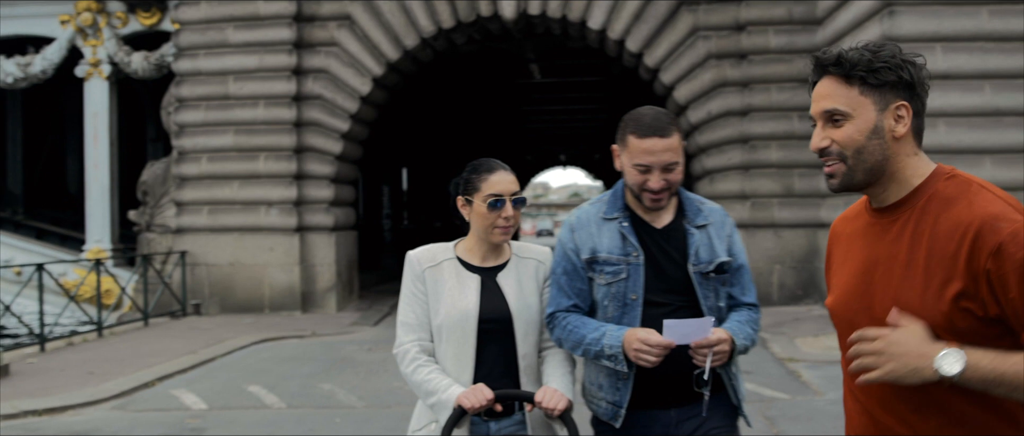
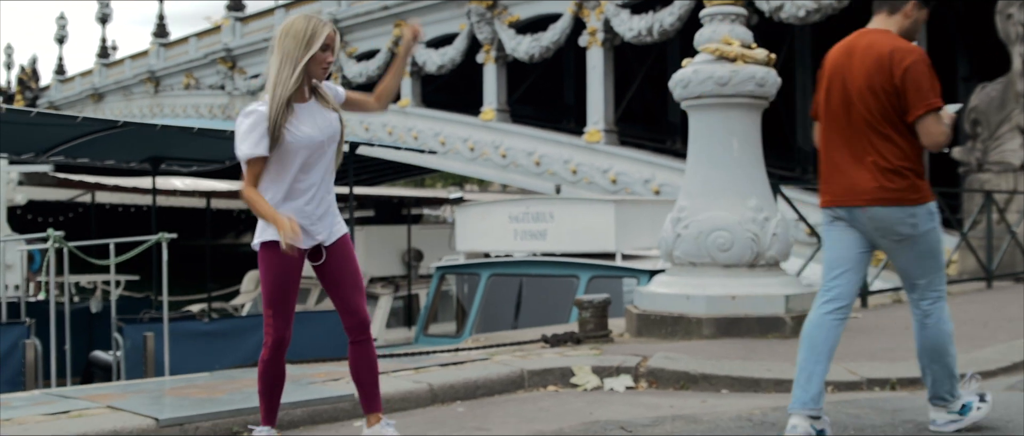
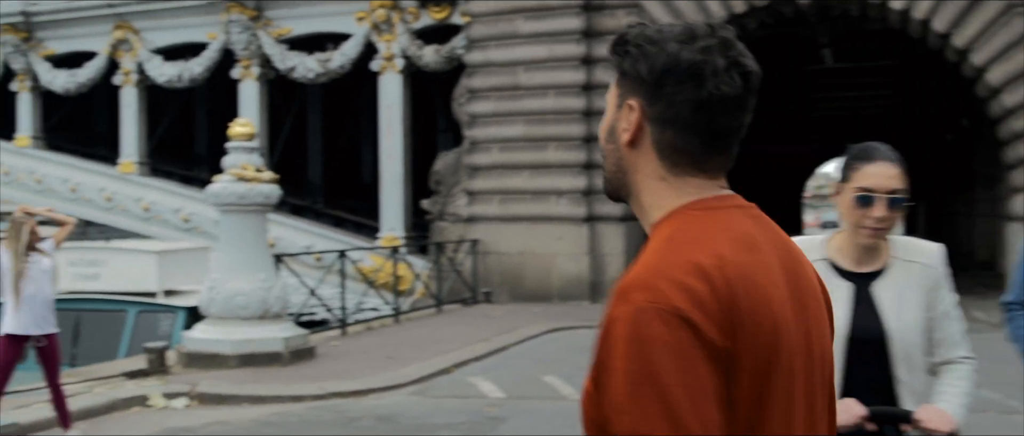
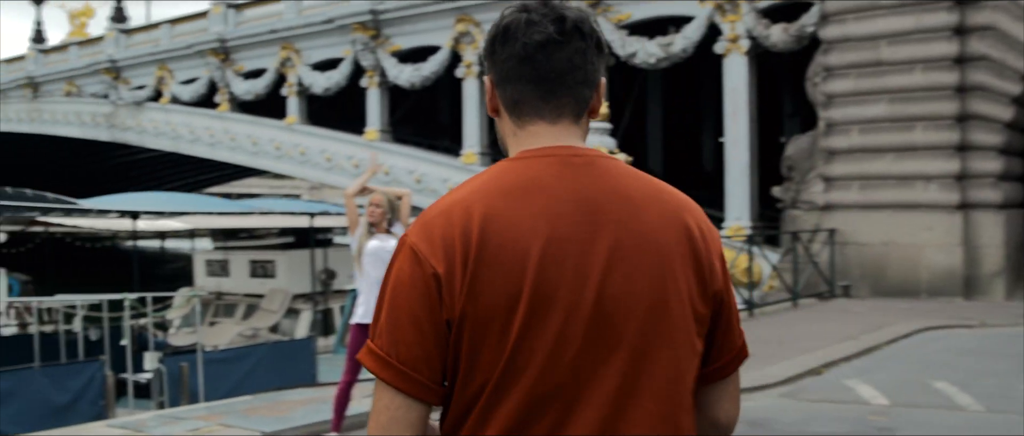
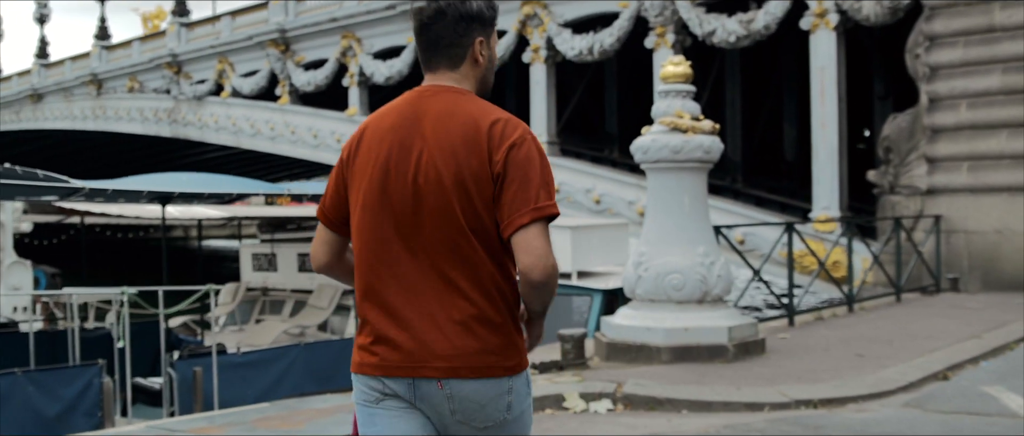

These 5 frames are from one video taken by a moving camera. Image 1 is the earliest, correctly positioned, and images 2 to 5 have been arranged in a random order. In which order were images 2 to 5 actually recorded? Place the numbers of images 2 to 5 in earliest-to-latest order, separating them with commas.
3, 4, 5, 2
